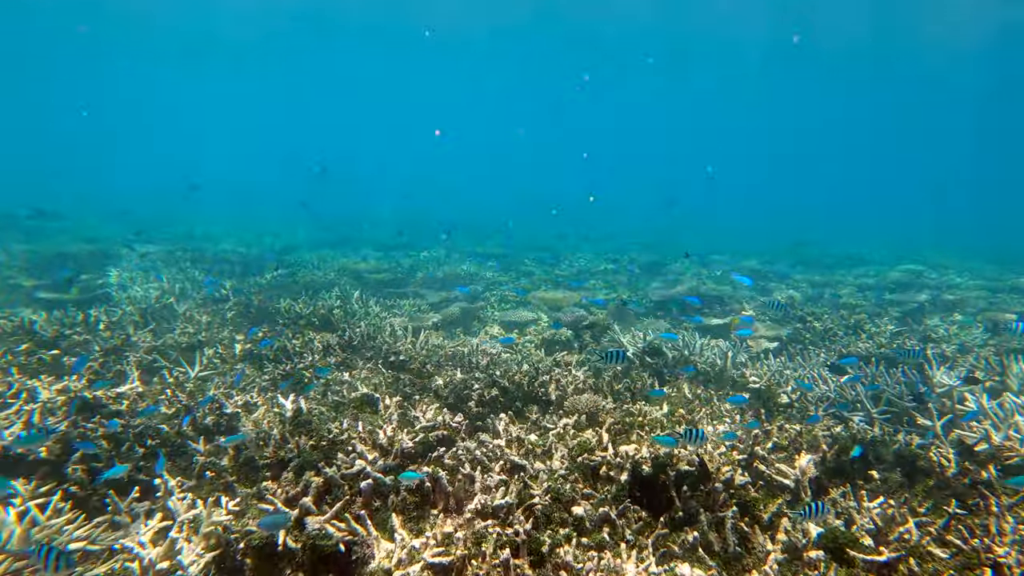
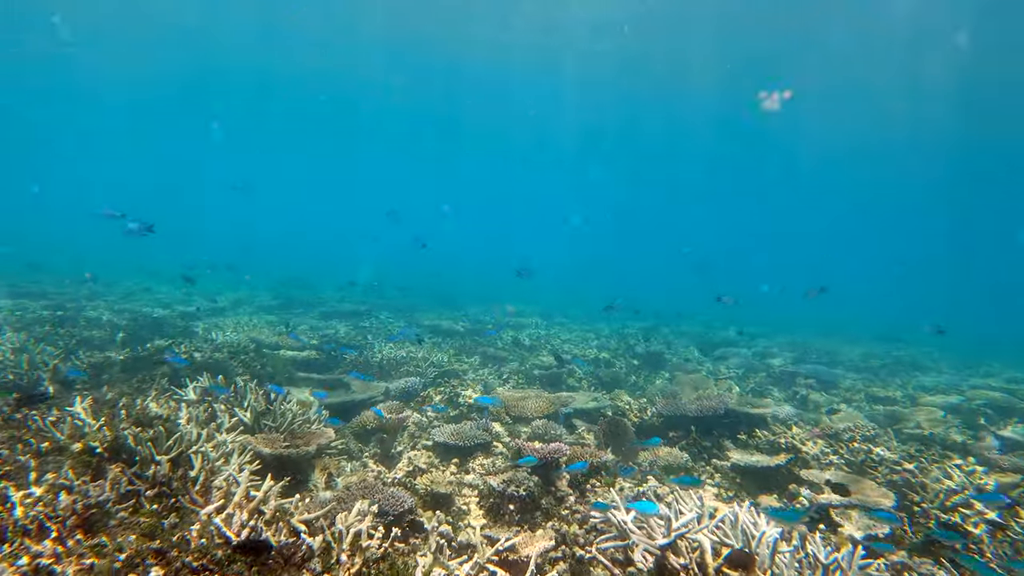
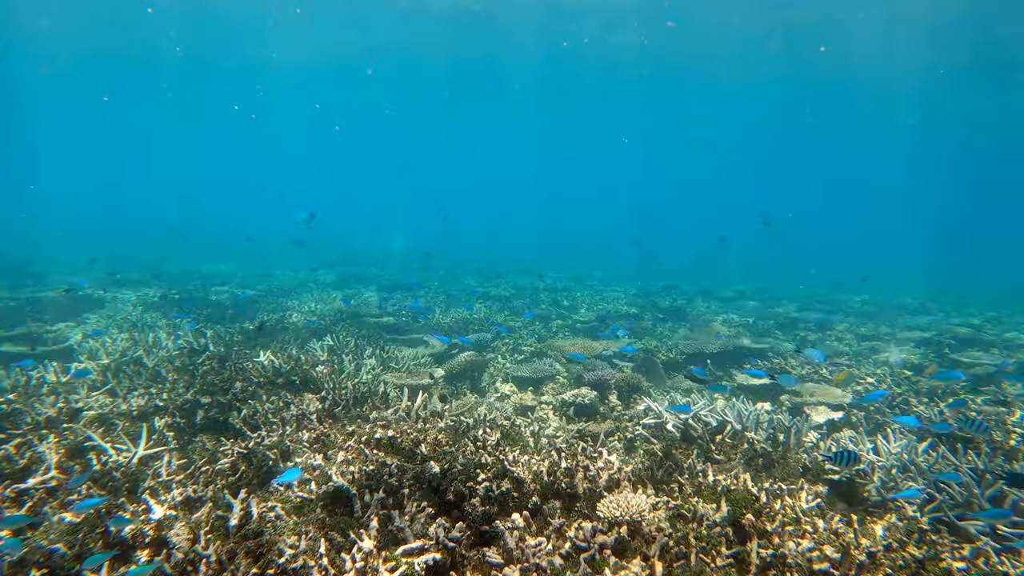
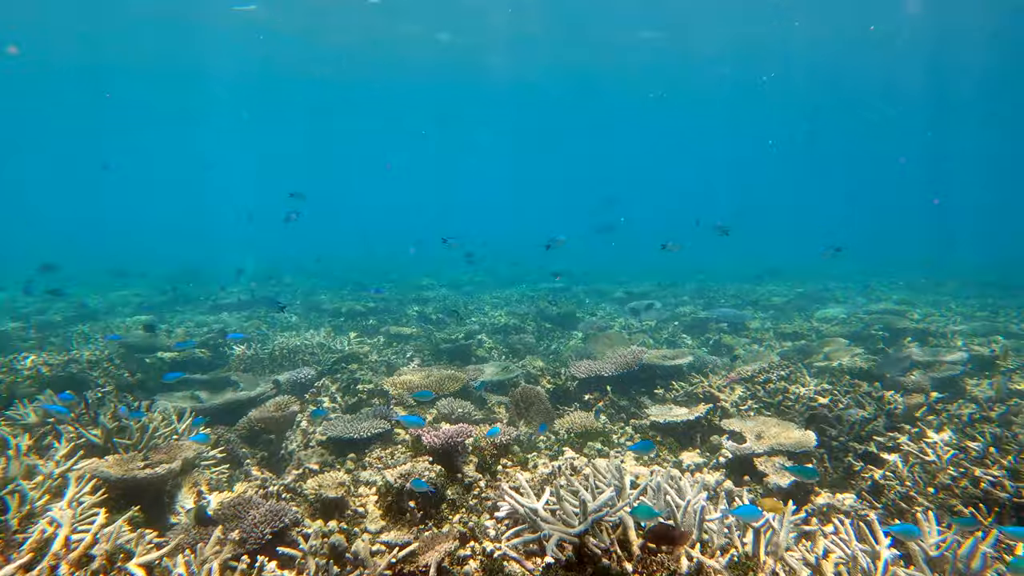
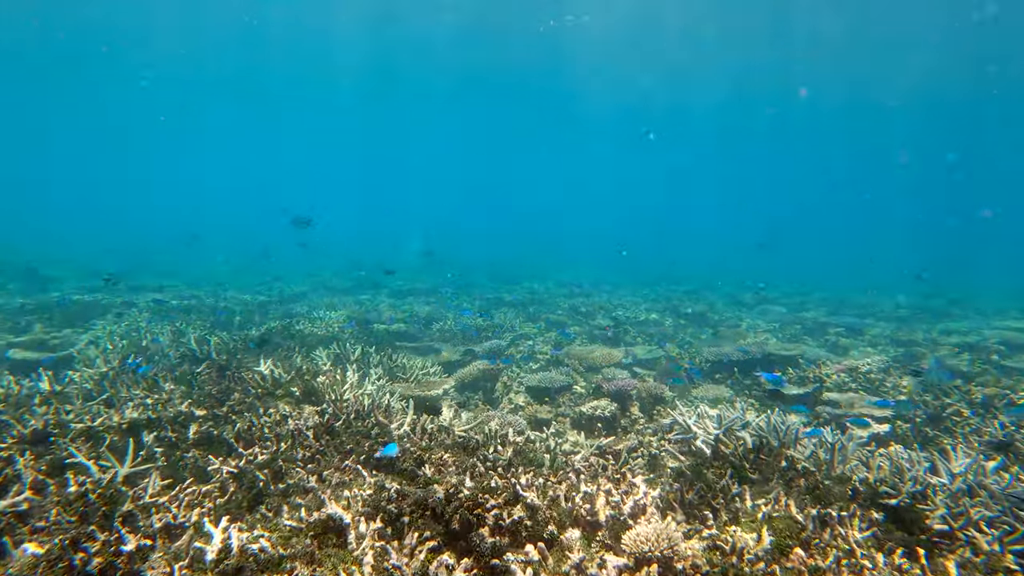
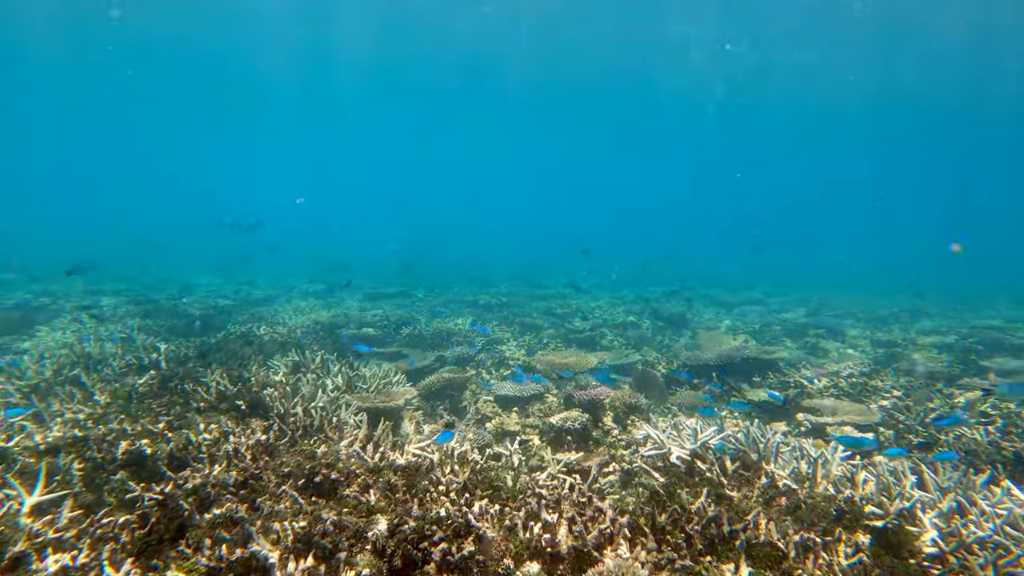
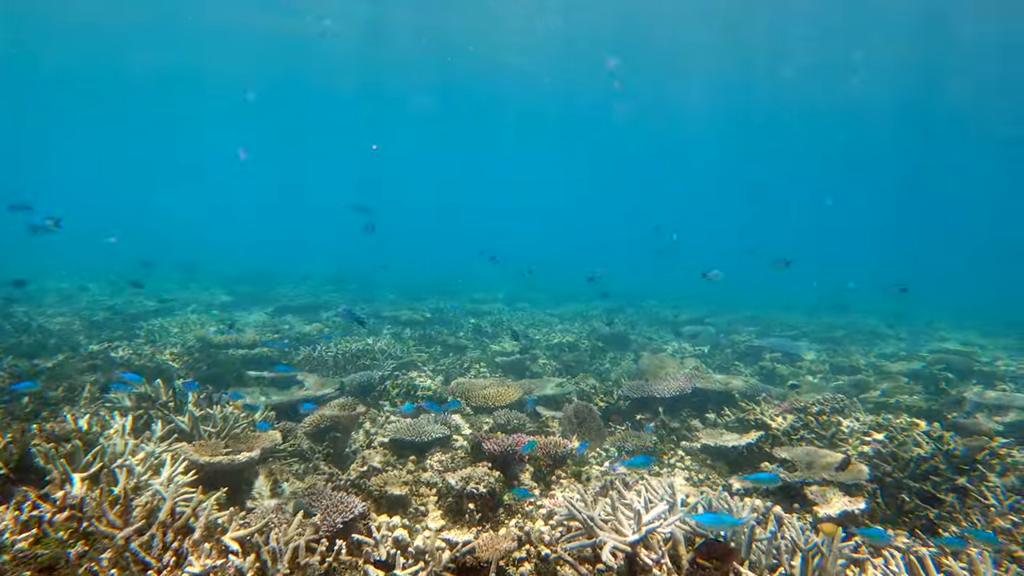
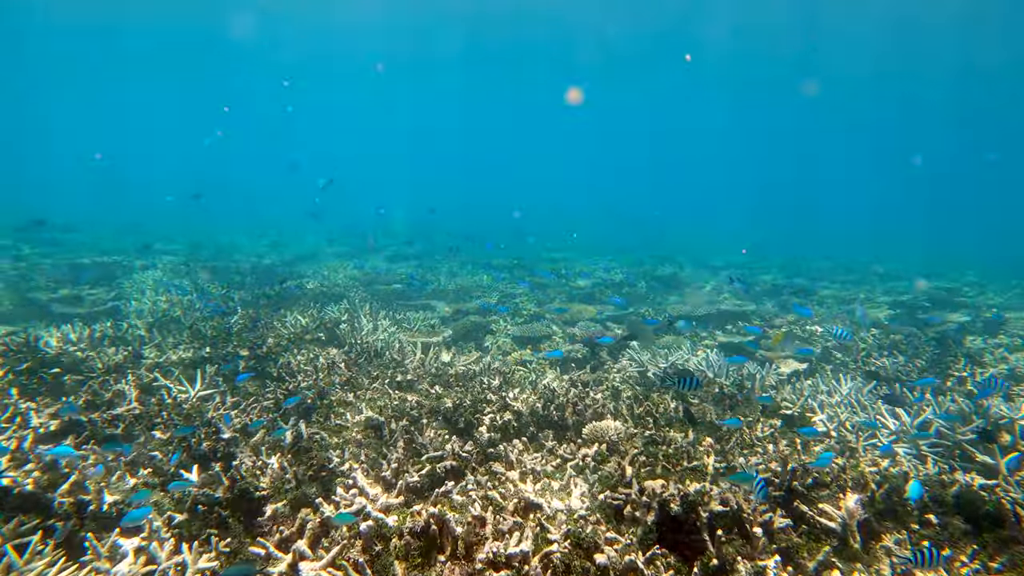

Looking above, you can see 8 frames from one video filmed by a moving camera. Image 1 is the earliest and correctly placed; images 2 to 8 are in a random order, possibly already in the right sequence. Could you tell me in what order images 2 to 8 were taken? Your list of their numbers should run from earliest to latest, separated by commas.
8, 3, 5, 6, 2, 7, 4
